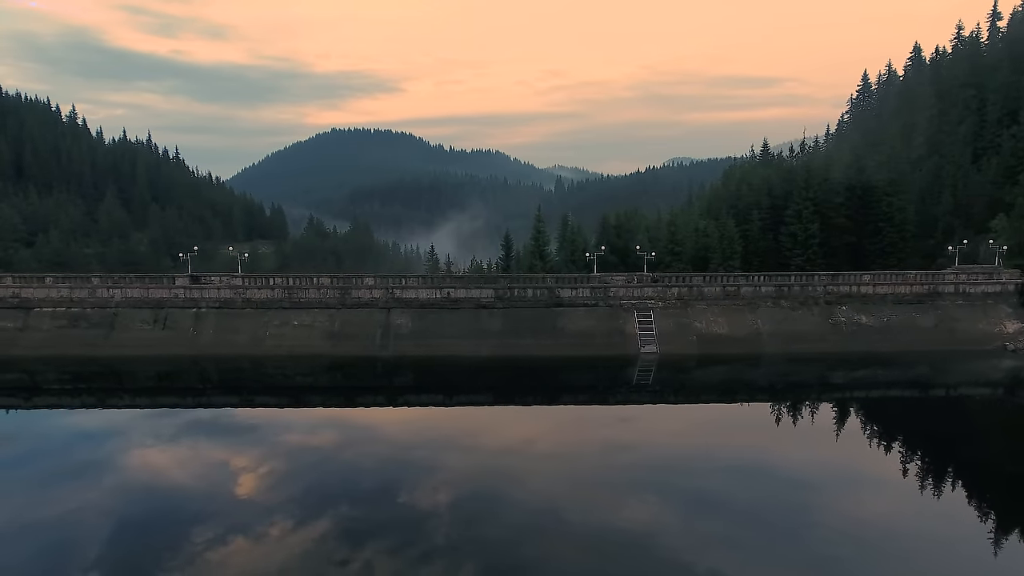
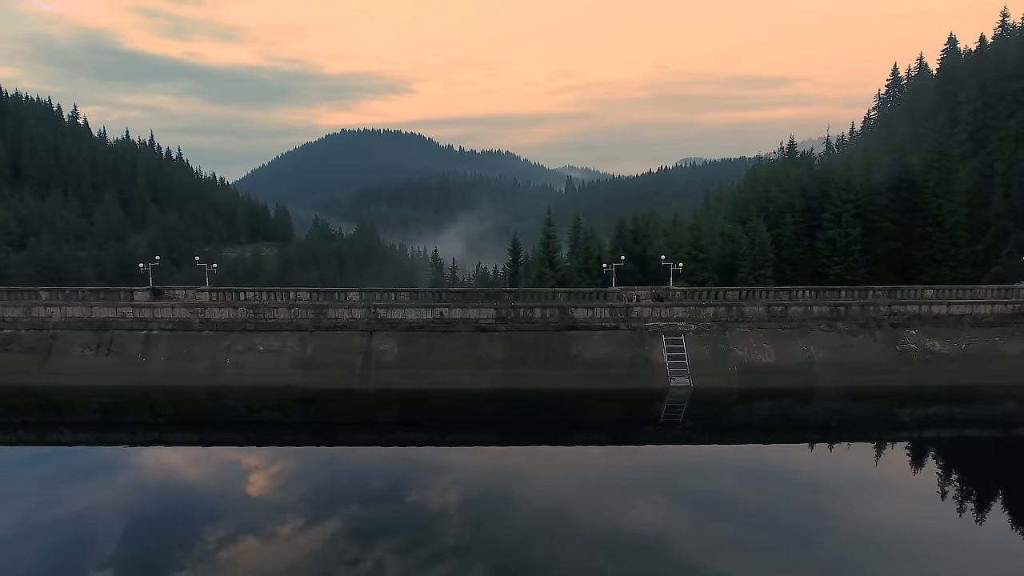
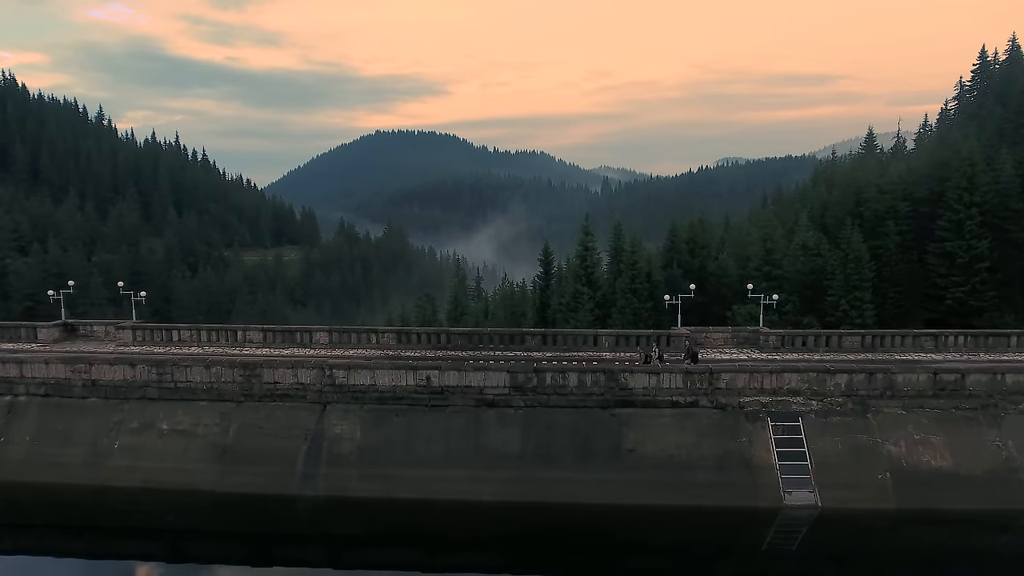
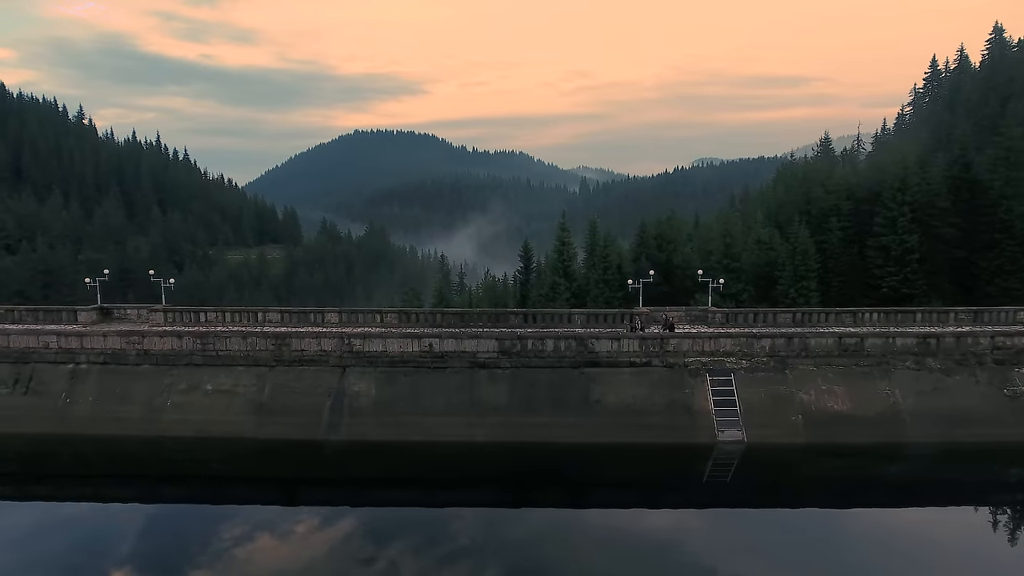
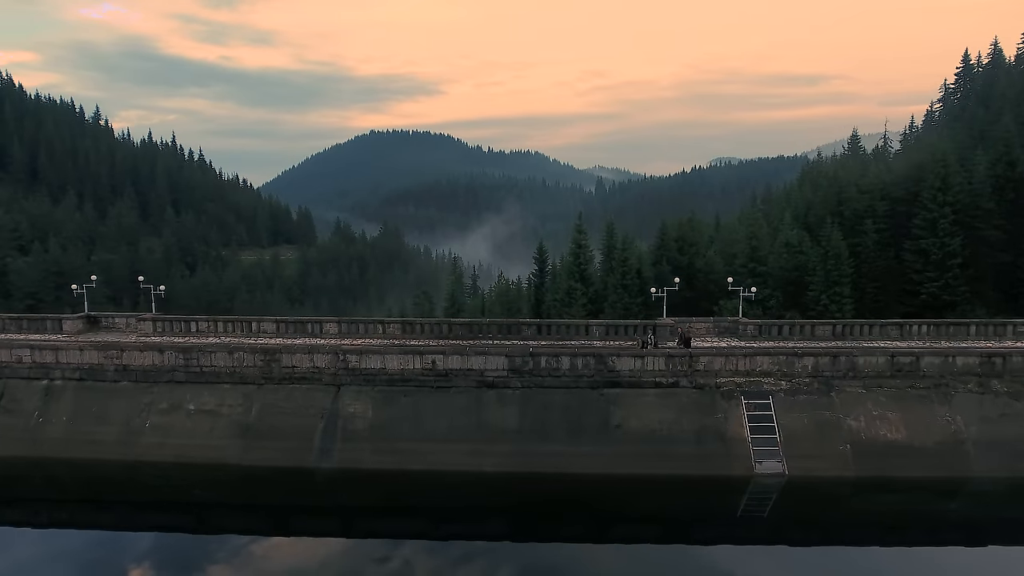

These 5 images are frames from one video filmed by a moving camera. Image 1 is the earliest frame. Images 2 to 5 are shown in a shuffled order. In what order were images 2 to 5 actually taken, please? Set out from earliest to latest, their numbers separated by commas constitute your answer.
2, 4, 5, 3
